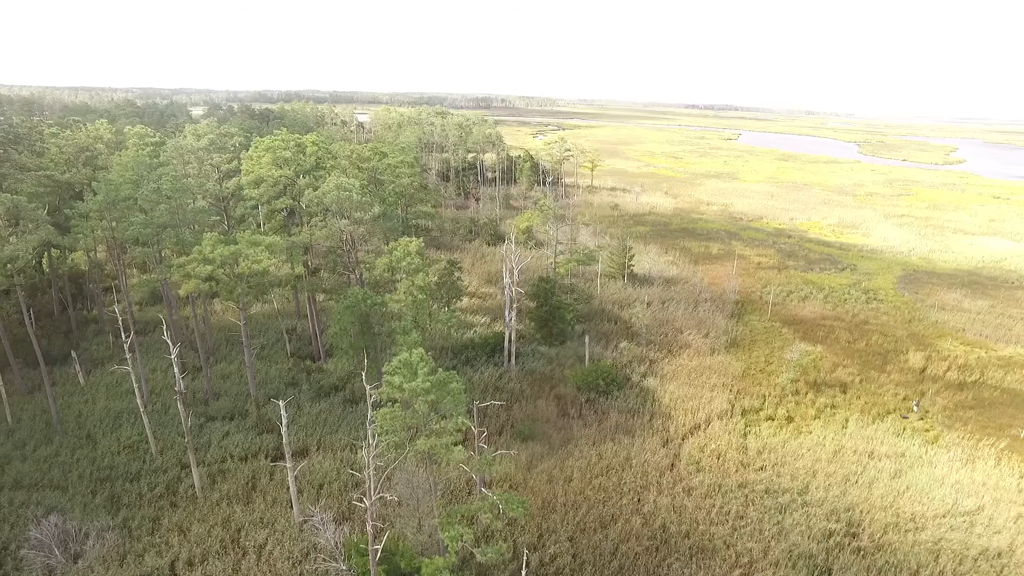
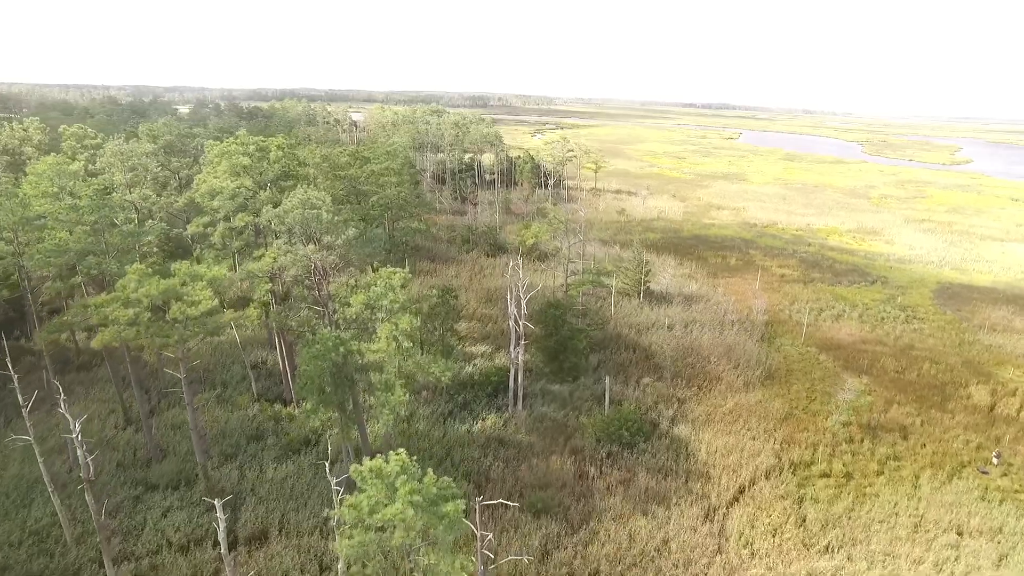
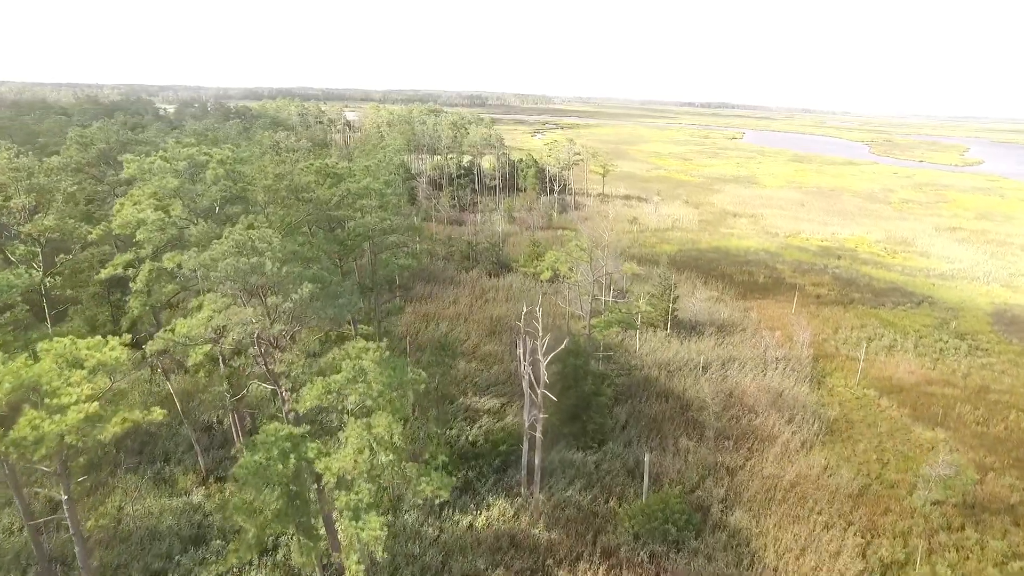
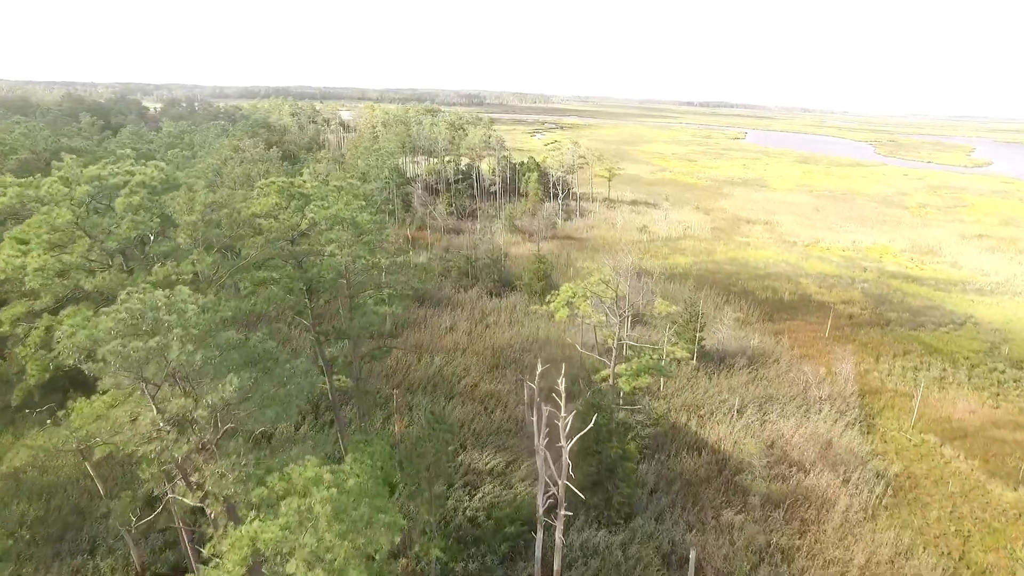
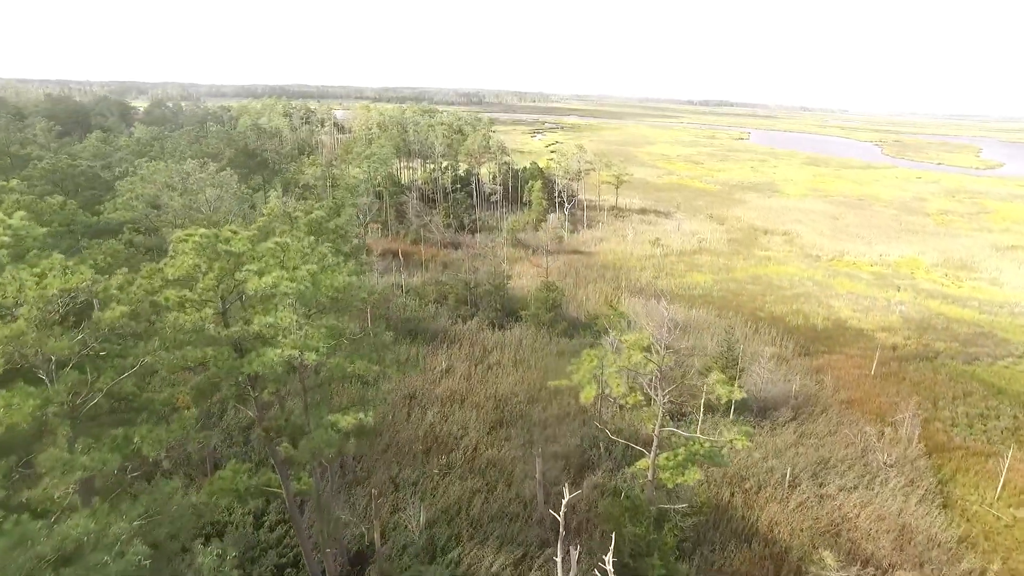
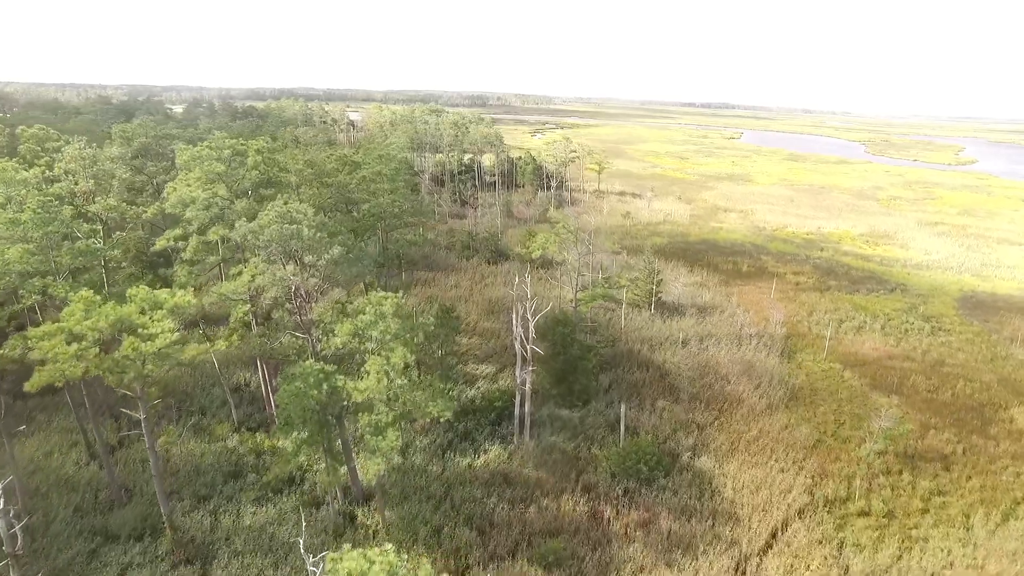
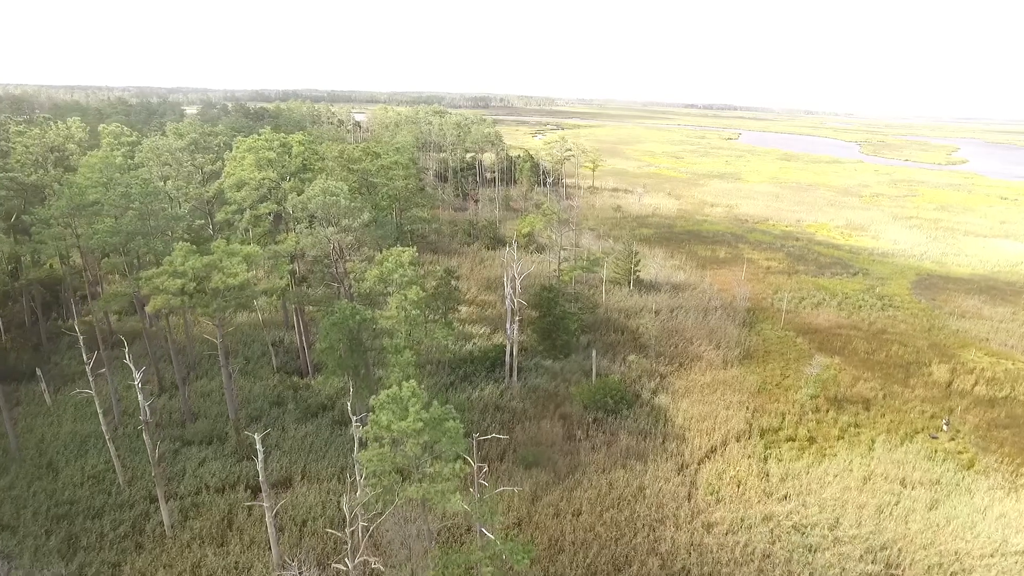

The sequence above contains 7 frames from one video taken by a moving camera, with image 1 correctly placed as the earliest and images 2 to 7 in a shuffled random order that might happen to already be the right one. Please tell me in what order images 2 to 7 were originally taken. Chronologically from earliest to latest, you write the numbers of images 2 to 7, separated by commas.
7, 2, 6, 3, 4, 5
